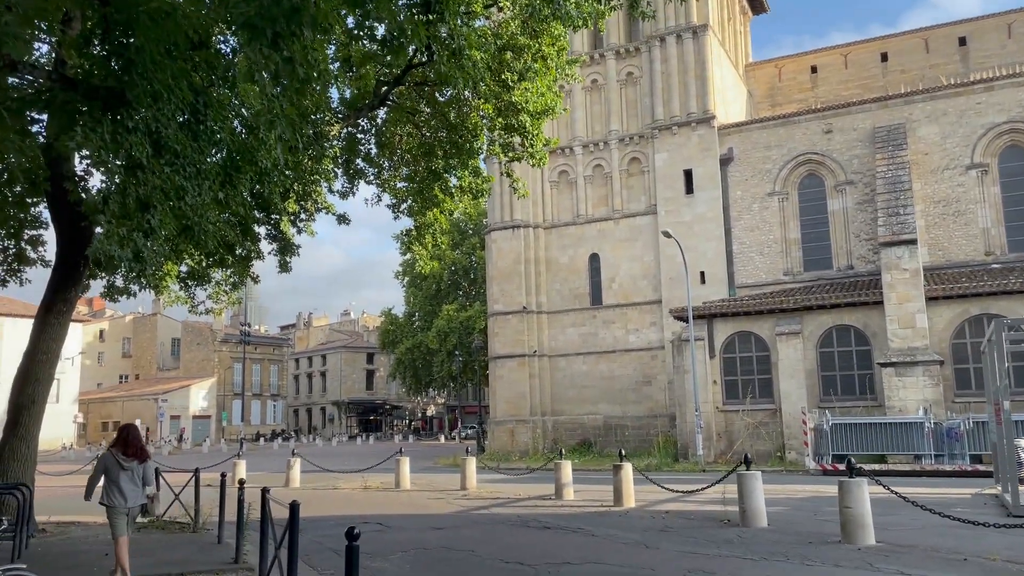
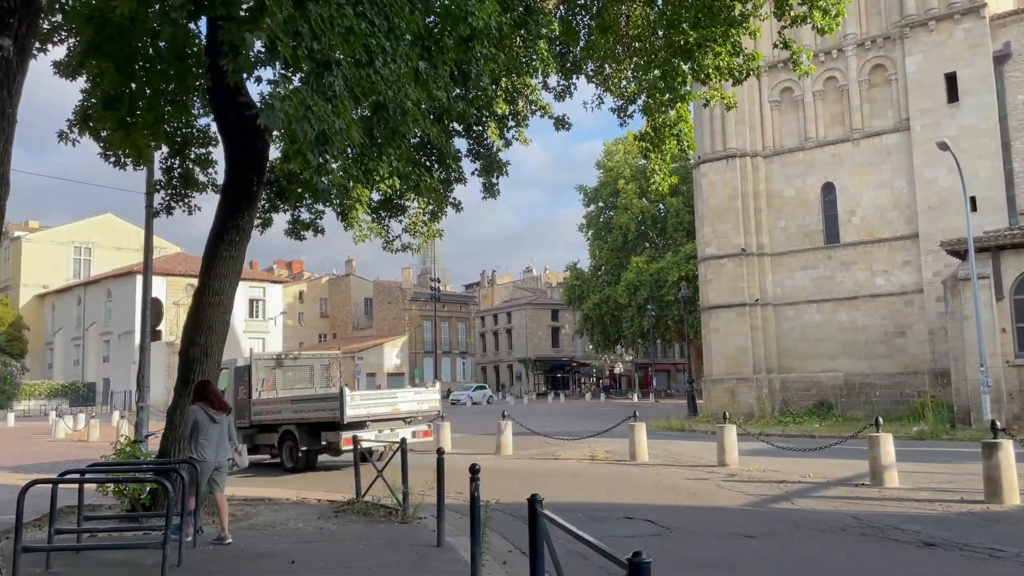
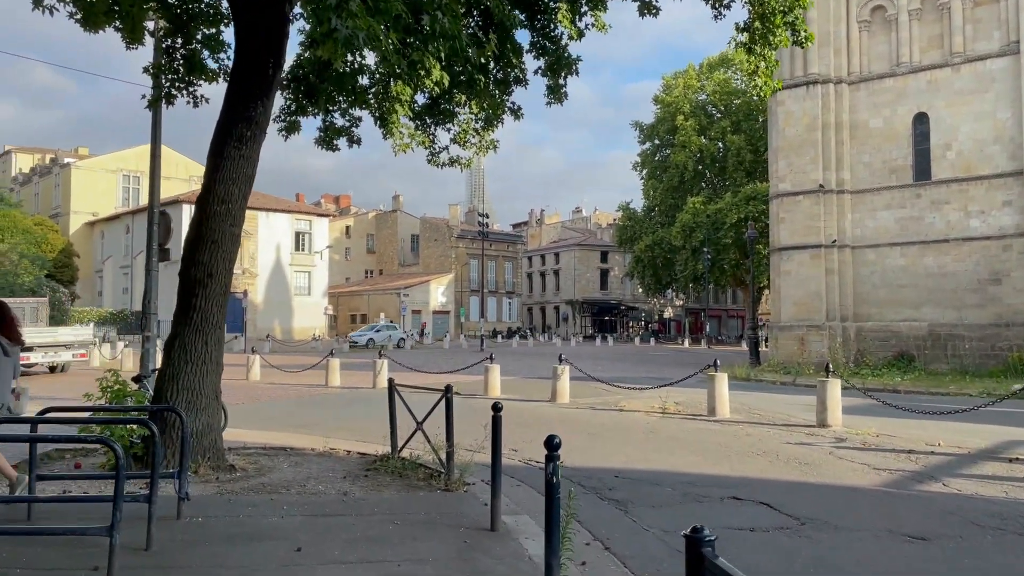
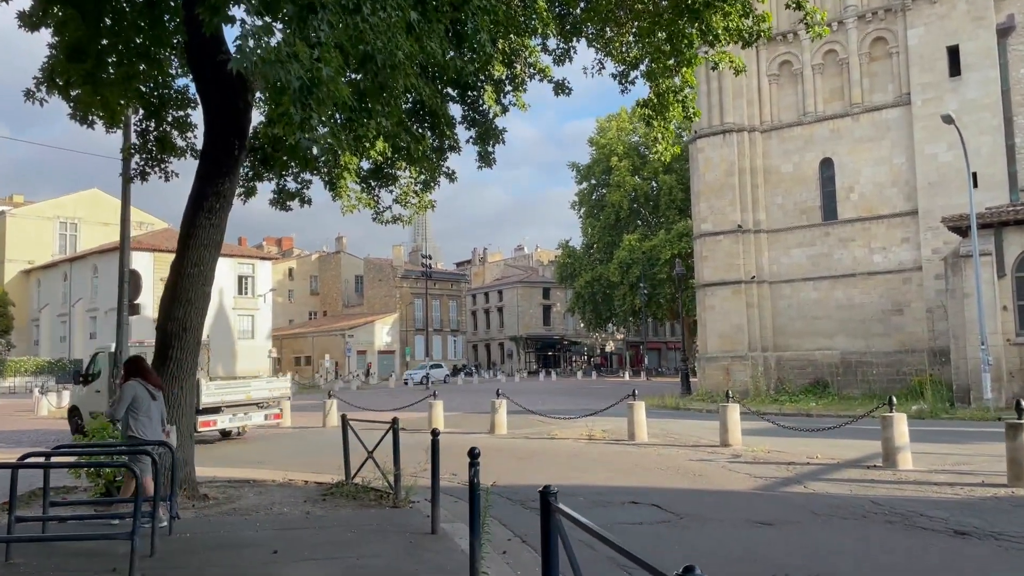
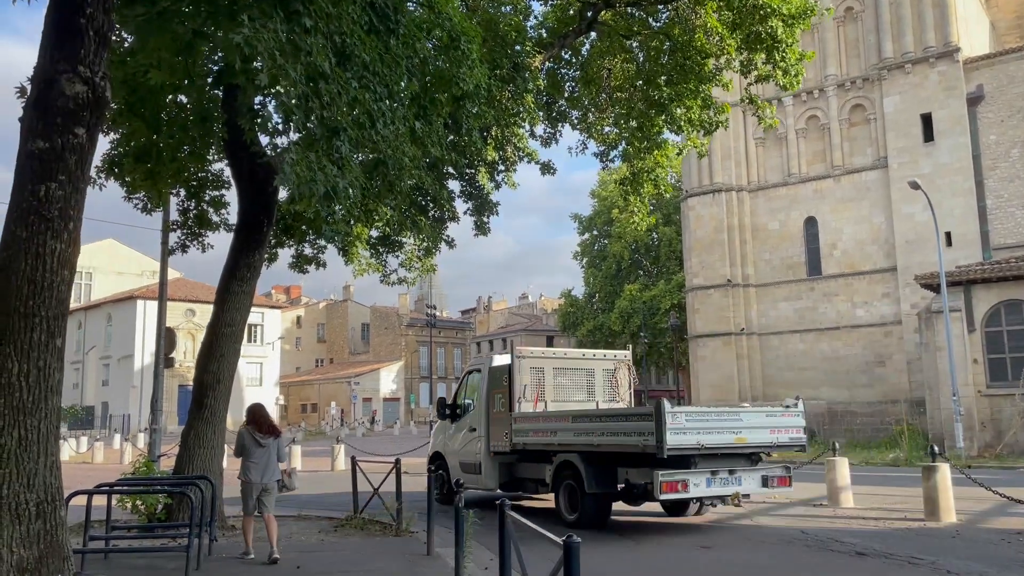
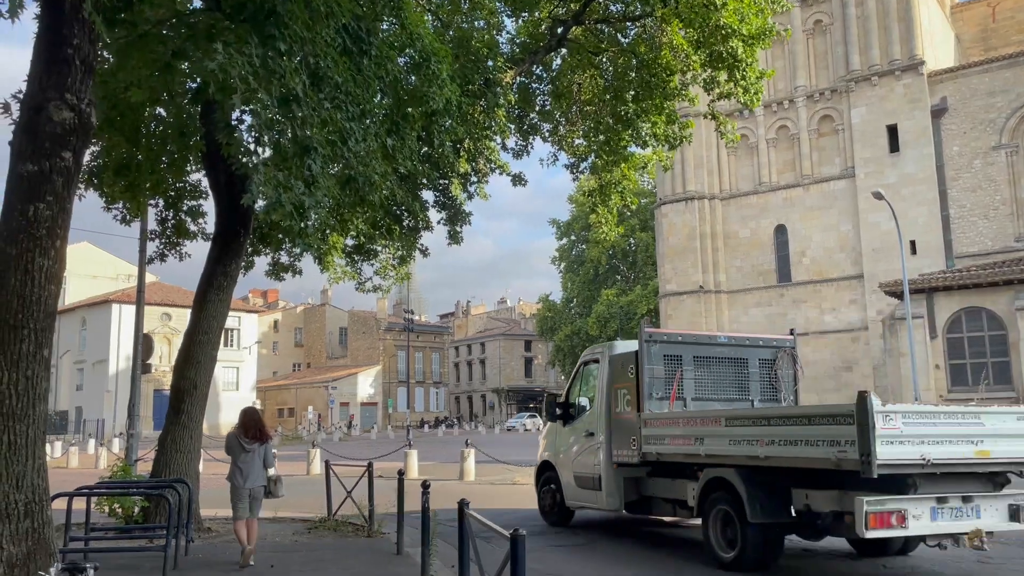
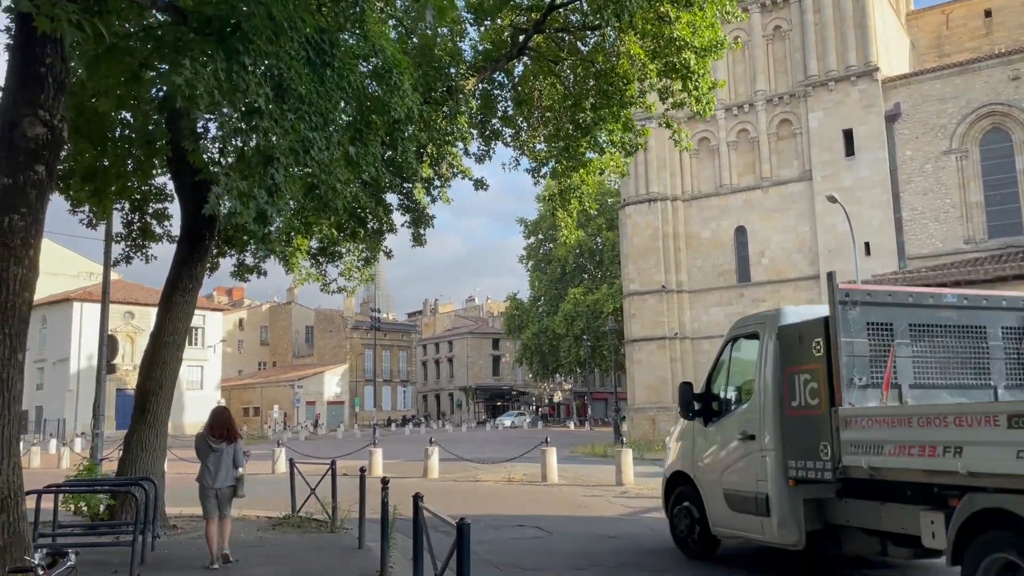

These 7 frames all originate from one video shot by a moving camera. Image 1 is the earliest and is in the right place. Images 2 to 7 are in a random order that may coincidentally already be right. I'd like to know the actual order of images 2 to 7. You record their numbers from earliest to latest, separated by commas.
7, 6, 5, 2, 4, 3
